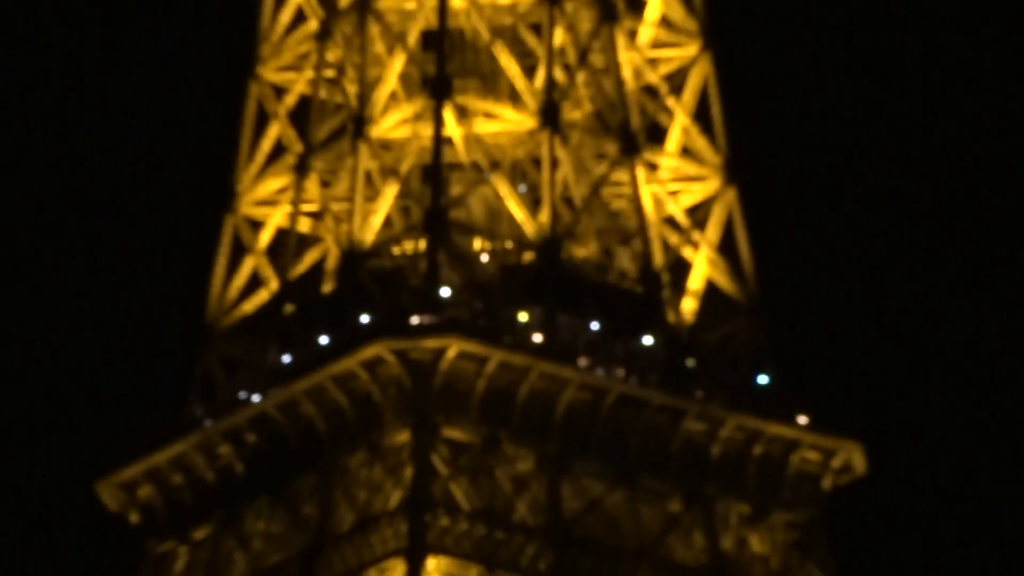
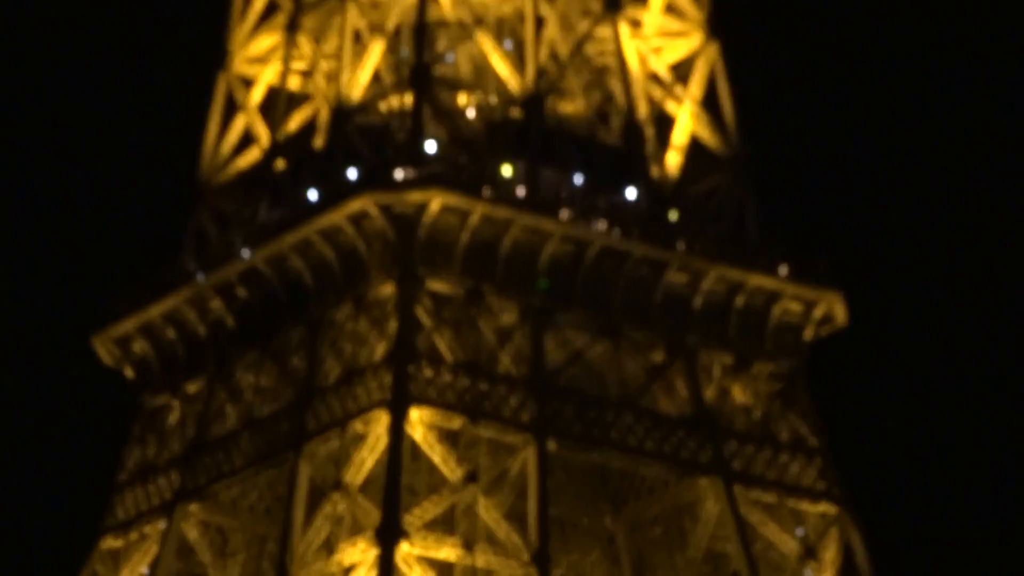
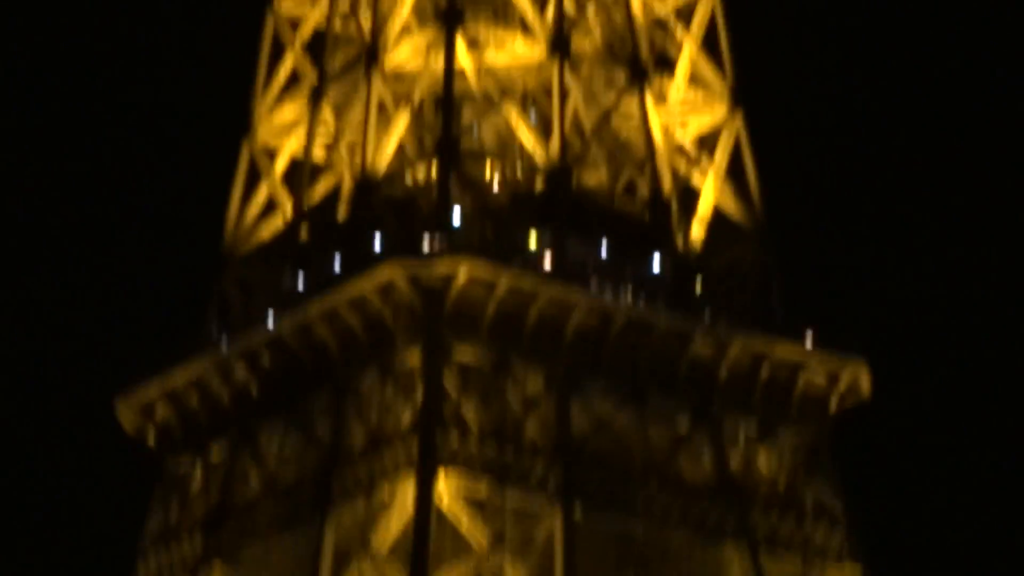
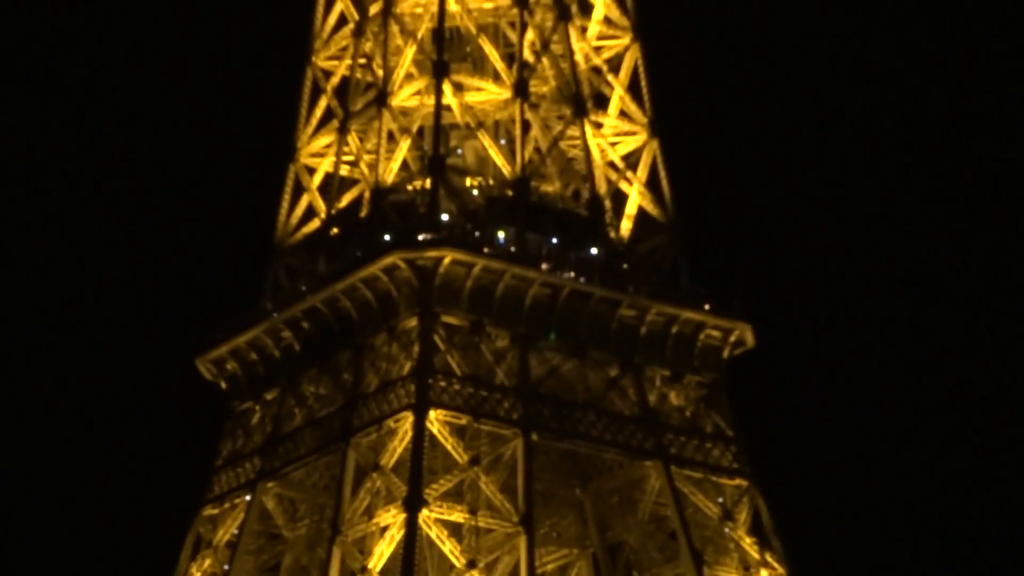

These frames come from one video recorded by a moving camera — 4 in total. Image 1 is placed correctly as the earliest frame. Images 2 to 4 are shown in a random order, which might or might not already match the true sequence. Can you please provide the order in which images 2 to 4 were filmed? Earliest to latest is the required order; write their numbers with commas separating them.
3, 2, 4
